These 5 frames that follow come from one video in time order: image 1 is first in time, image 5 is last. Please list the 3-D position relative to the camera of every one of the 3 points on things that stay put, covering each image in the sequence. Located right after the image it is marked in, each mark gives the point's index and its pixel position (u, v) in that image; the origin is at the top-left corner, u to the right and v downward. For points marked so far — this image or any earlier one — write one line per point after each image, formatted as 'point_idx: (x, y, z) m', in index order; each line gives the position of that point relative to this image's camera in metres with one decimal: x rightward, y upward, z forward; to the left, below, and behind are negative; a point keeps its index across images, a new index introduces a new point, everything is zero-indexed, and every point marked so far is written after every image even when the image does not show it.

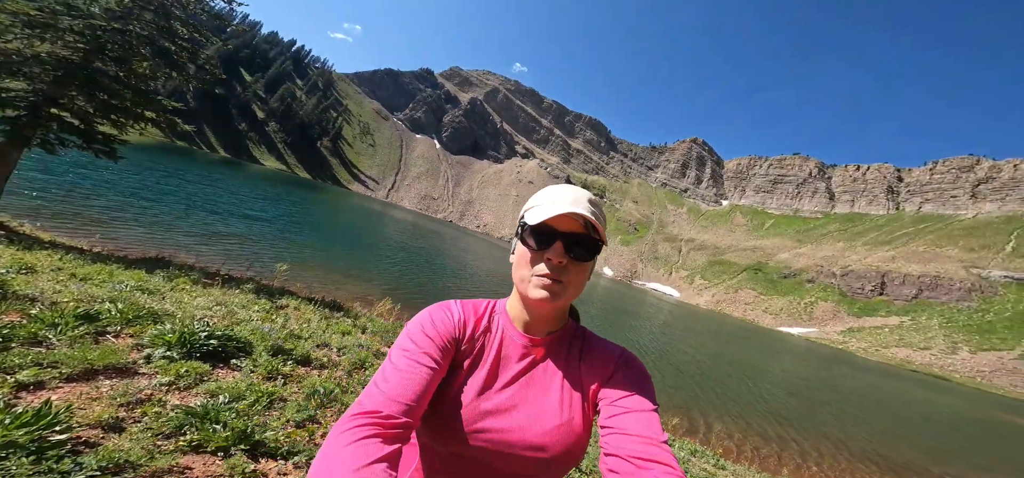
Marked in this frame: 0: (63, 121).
0: (-14.9, +4.0, +13.5) m
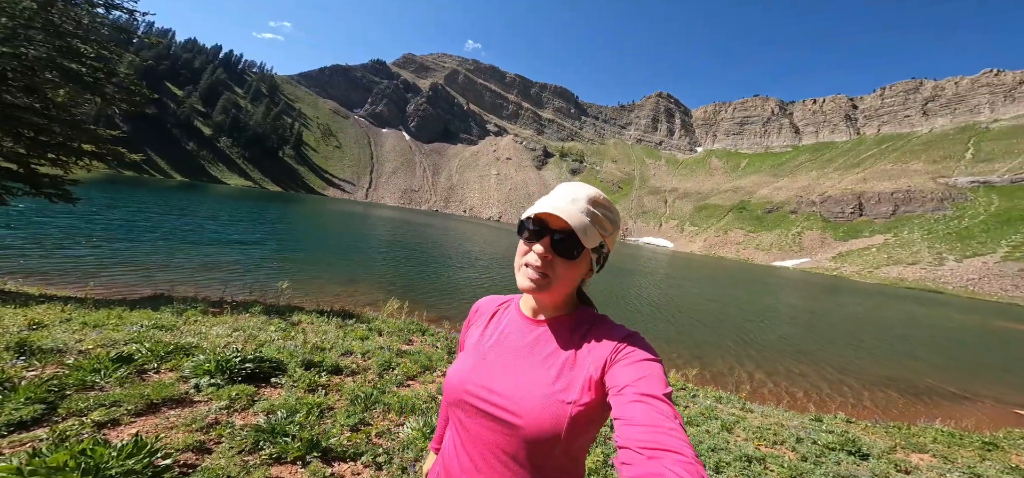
0: (-15.7, +2.2, +12.6) m
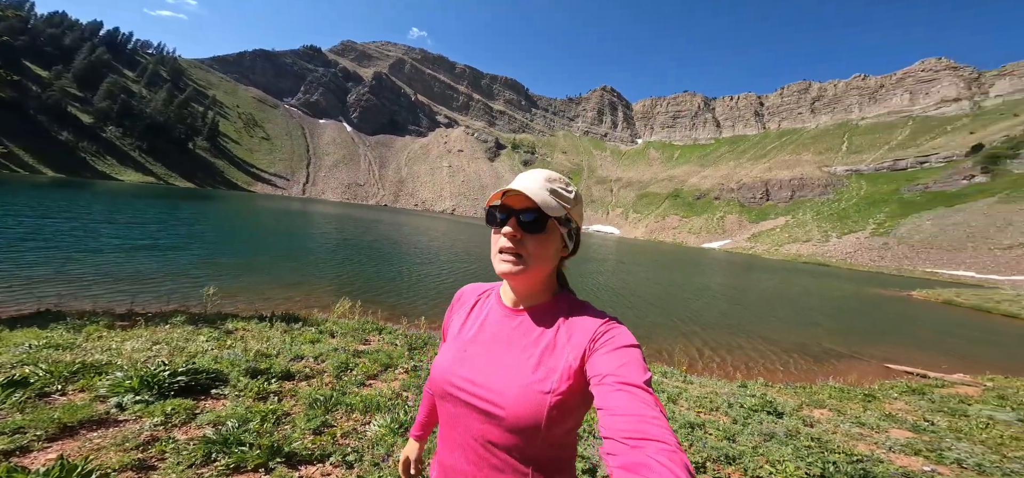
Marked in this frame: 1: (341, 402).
0: (-16.9, +1.9, +9.9) m
1: (-3.5, -3.3, +8.5) m
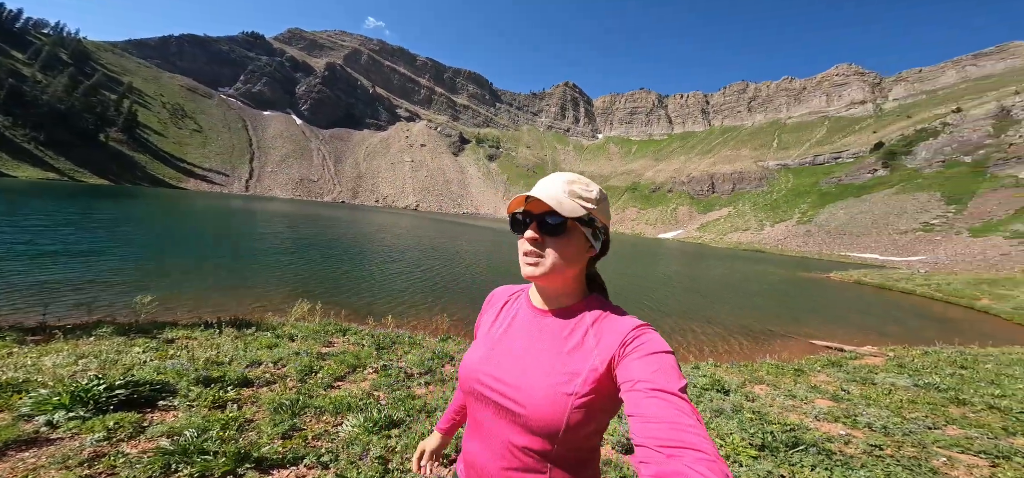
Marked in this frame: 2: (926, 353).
0: (-17.5, +1.6, +7.8) m
1: (-3.9, -3.3, +8.1) m
2: (+17.5, -4.9, +17.6) m
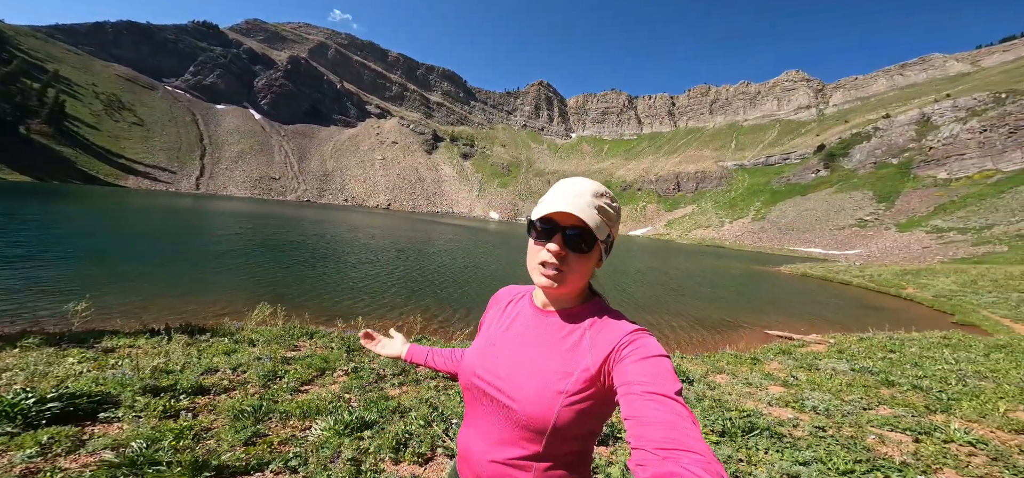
0: (-17.7, +1.4, +6.1) m
1: (-4.2, -3.3, +7.7) m
2: (+16.3, -4.6, +19.1) m
